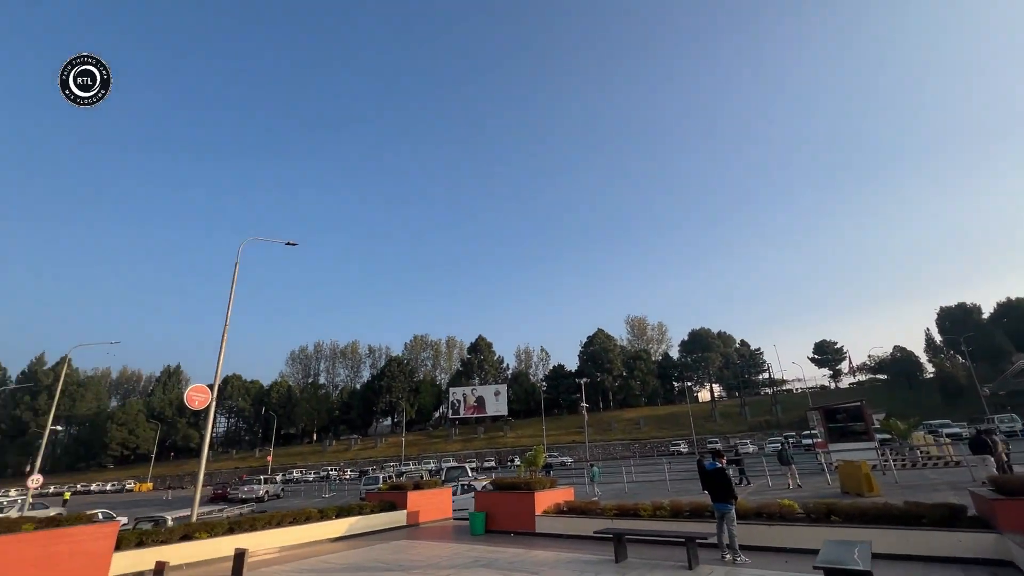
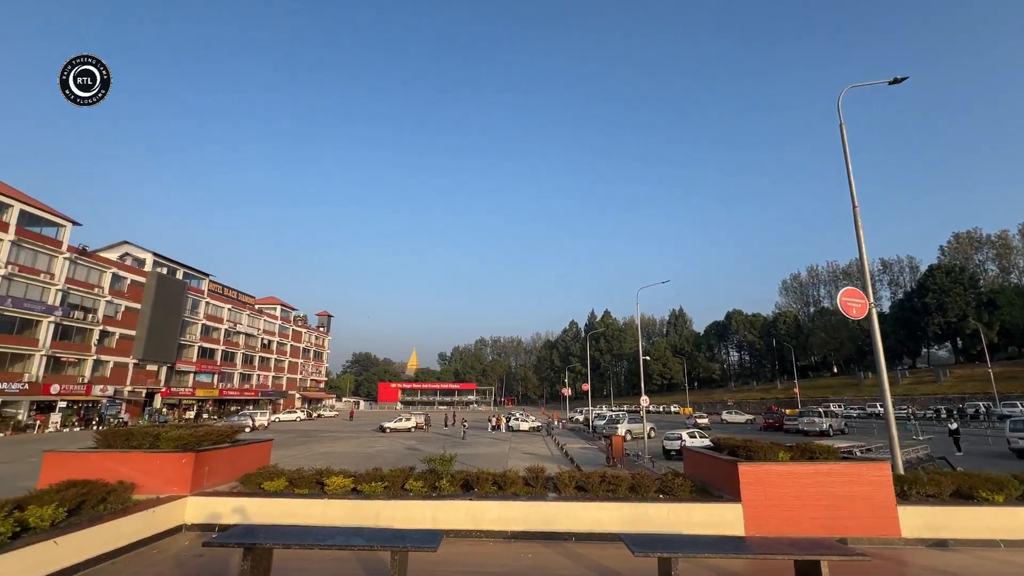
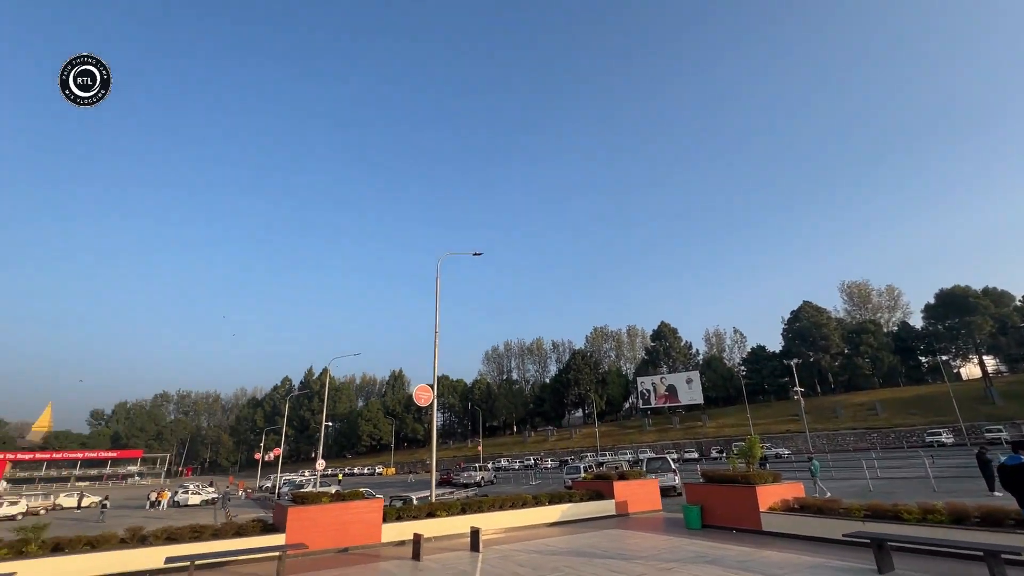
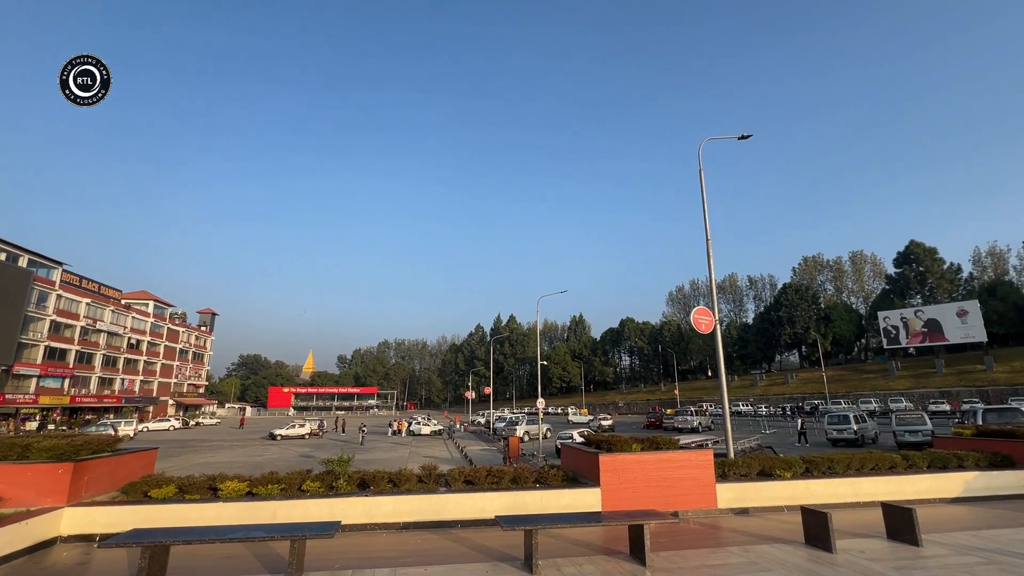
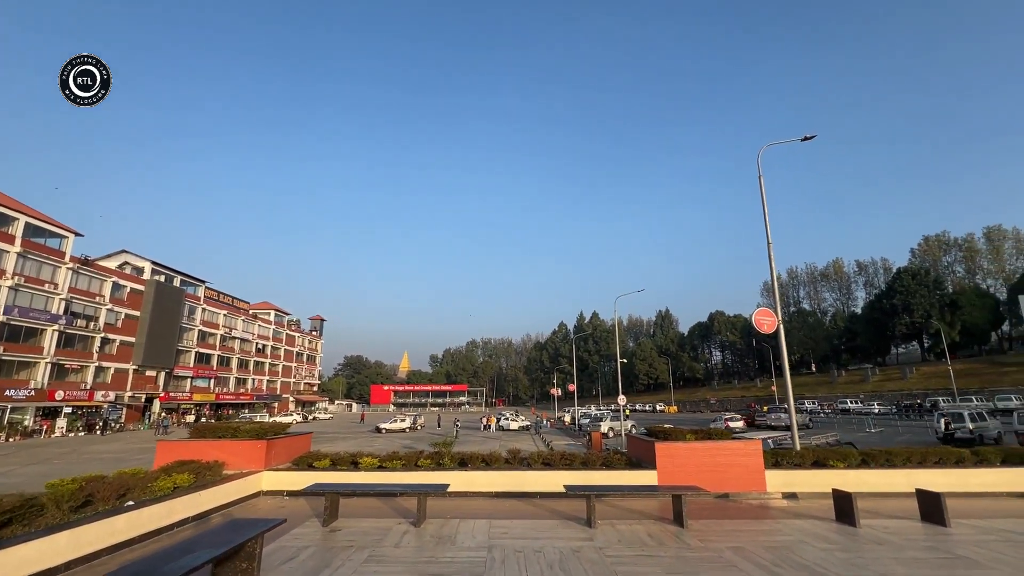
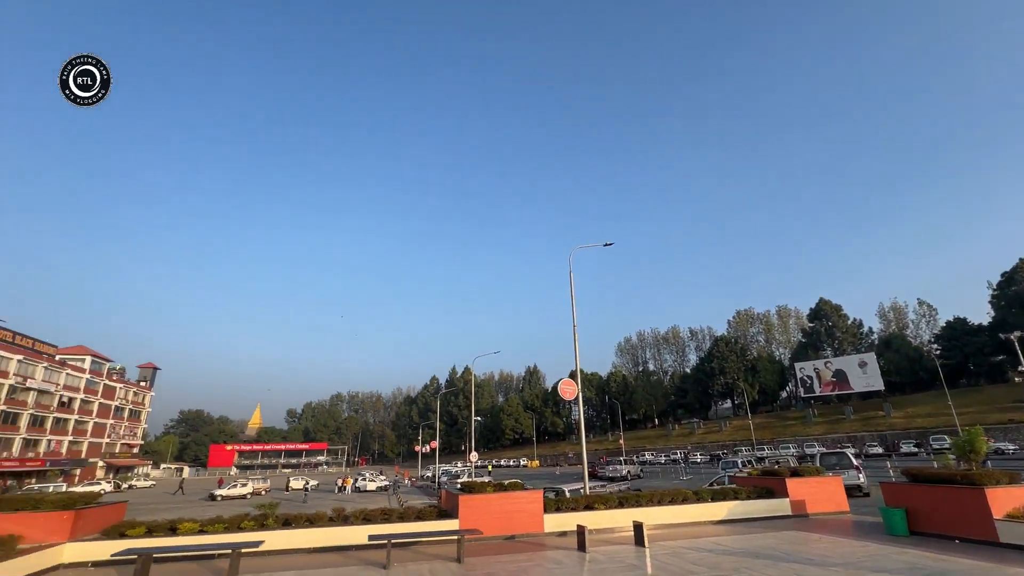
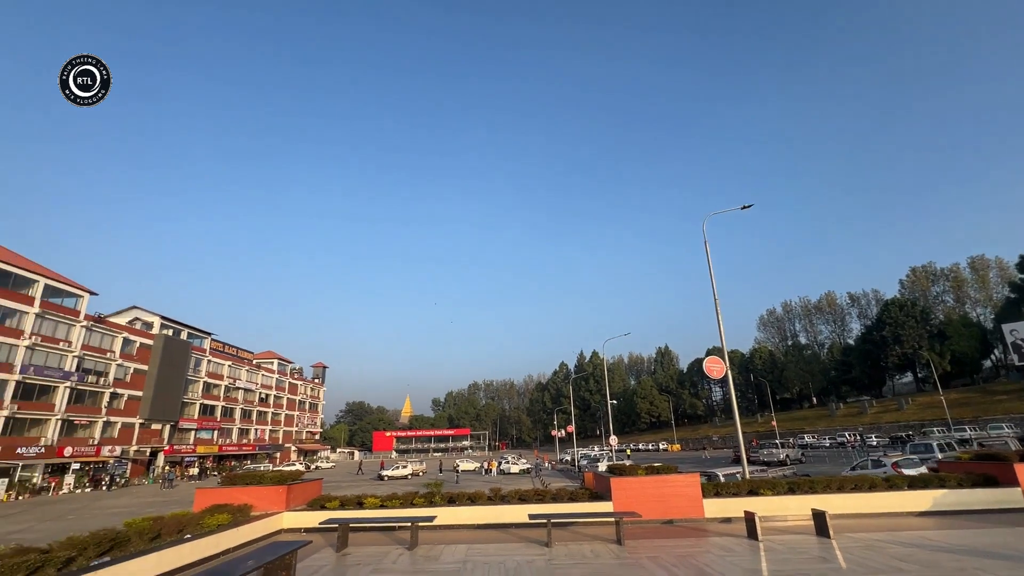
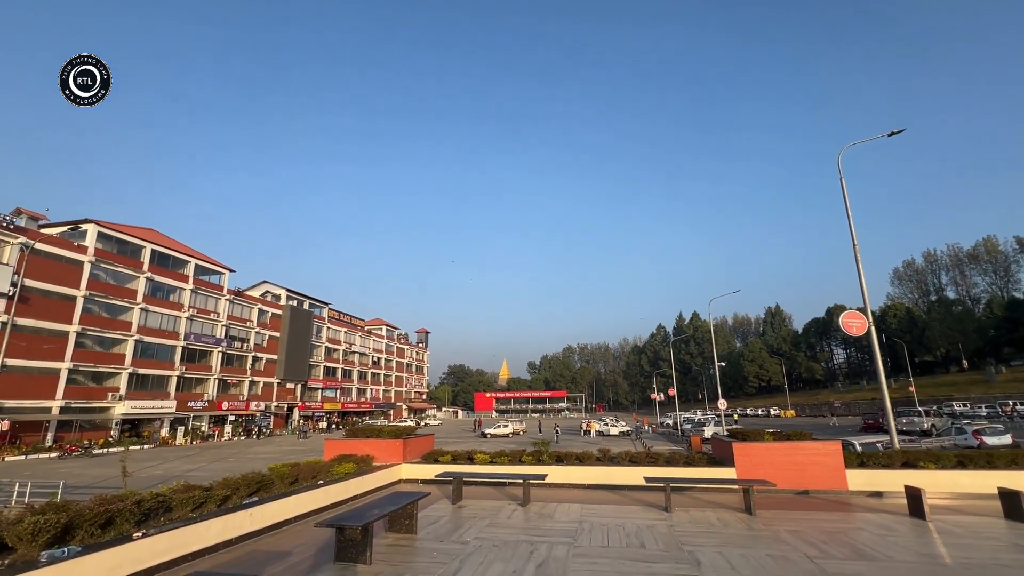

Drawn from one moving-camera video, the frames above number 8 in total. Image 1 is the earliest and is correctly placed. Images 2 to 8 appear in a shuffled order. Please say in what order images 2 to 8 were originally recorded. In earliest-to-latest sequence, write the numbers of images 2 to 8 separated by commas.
3, 6, 7, 8, 5, 4, 2
